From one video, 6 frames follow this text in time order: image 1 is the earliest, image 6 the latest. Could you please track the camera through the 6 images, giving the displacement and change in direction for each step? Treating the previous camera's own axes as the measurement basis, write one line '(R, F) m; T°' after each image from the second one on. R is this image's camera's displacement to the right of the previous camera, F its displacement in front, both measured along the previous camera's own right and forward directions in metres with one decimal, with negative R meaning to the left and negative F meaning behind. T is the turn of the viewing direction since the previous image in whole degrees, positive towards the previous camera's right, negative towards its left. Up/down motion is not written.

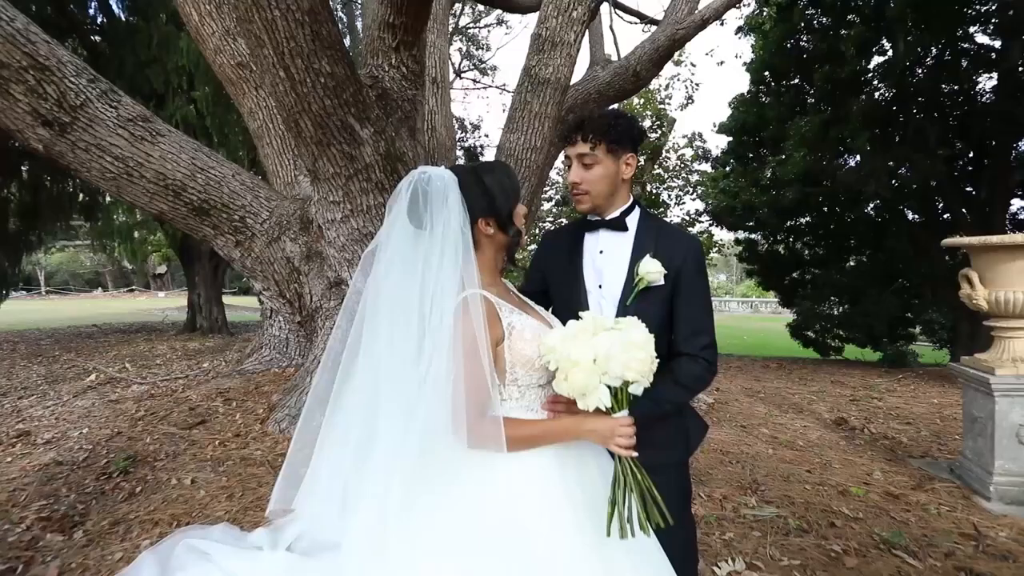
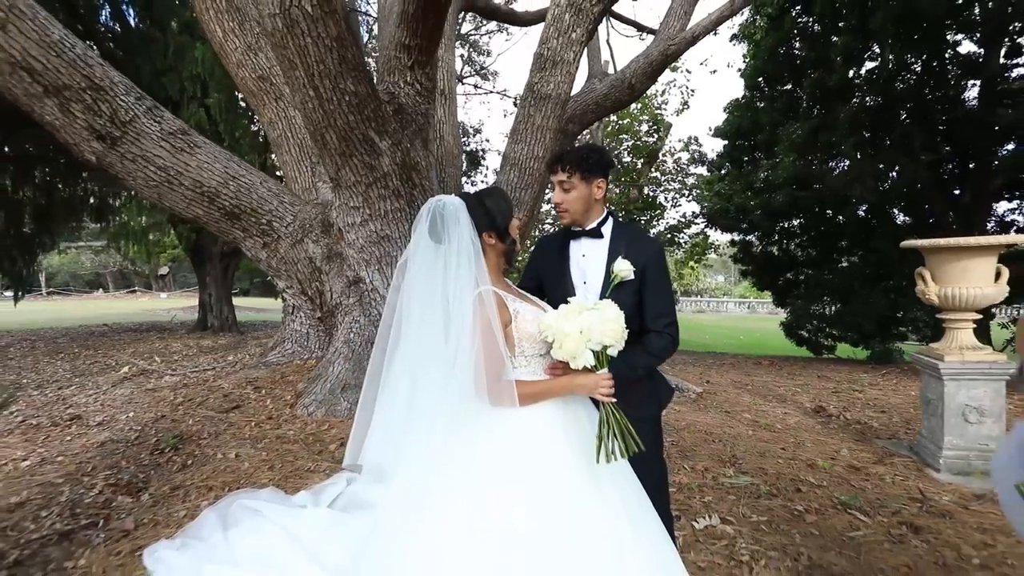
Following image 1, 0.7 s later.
(-0.1, -0.5) m; 0°
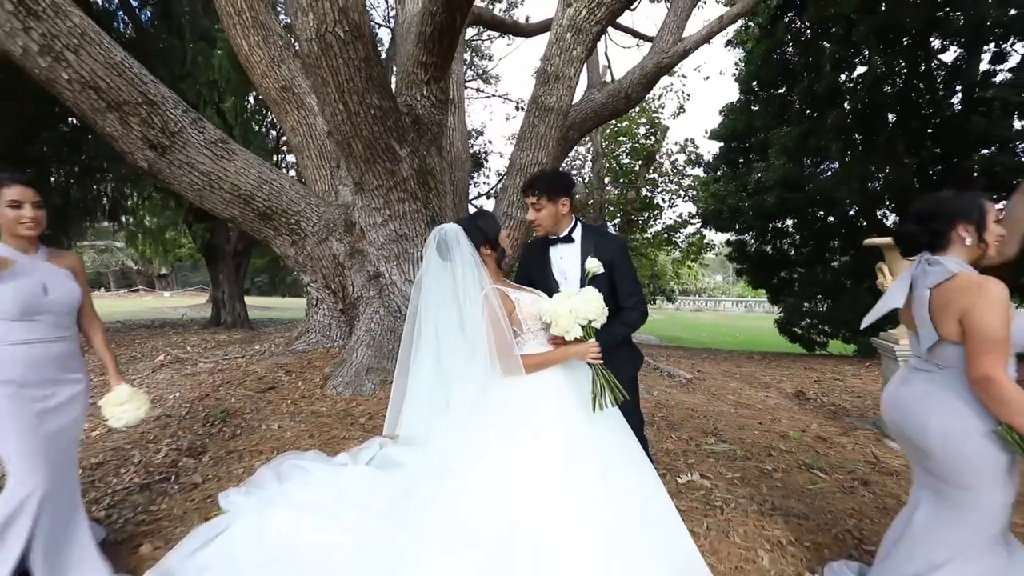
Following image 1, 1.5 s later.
(-0.1, -0.6) m; 0°
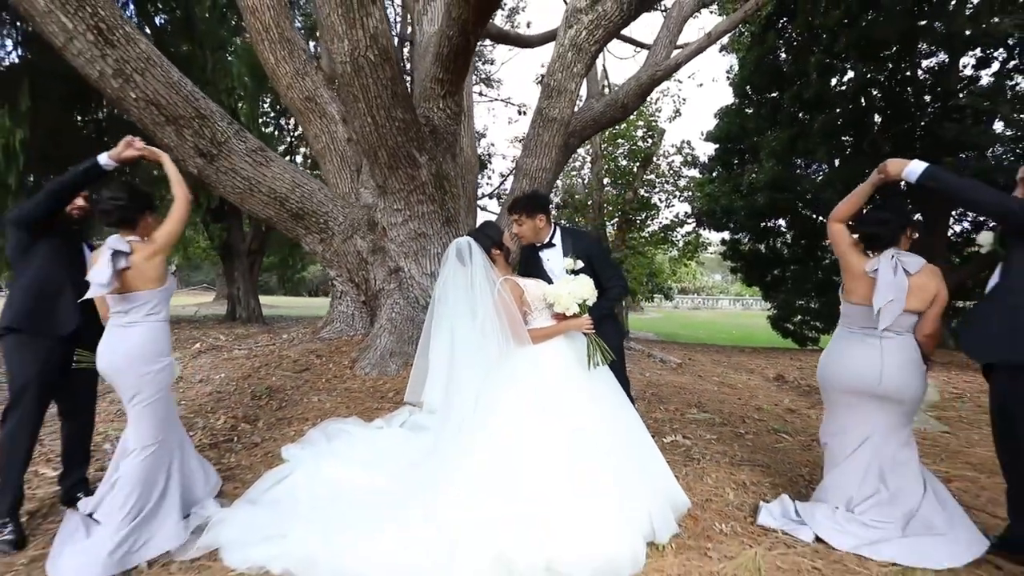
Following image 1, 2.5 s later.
(-0.1, -0.7) m; 0°
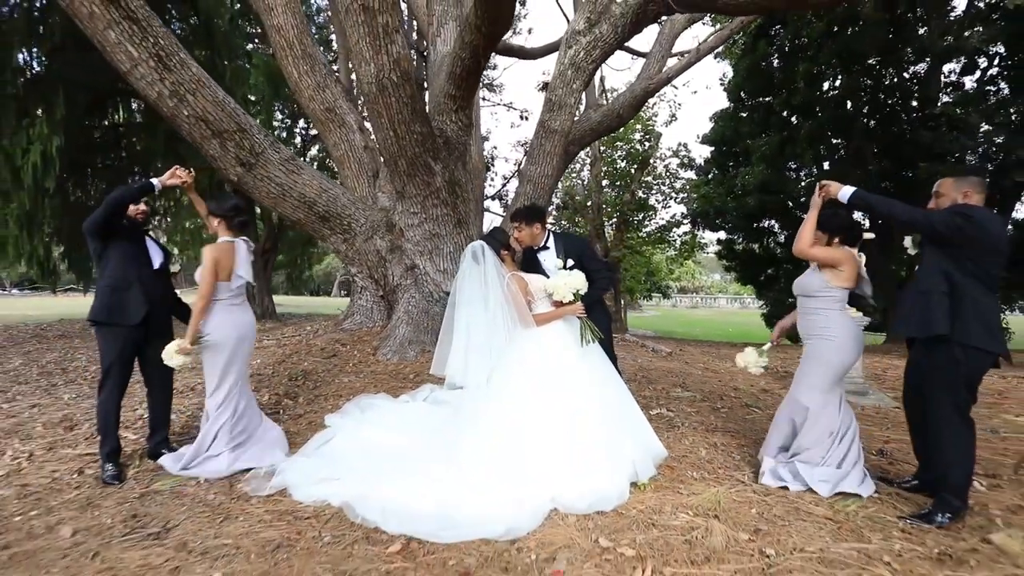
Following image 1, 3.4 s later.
(-0.1, -0.7) m; 0°
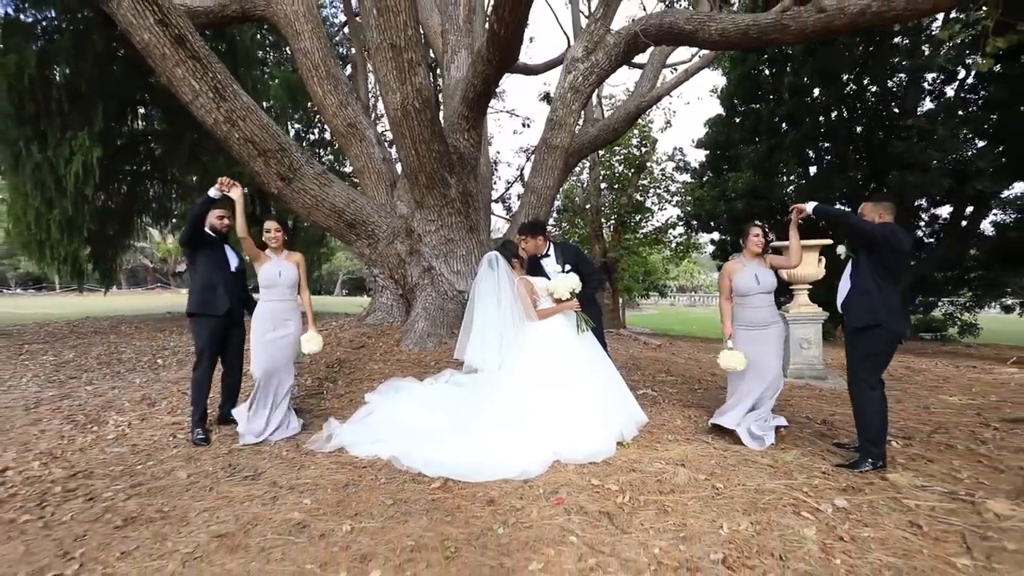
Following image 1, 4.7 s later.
(-0.1, -0.9) m; 0°
